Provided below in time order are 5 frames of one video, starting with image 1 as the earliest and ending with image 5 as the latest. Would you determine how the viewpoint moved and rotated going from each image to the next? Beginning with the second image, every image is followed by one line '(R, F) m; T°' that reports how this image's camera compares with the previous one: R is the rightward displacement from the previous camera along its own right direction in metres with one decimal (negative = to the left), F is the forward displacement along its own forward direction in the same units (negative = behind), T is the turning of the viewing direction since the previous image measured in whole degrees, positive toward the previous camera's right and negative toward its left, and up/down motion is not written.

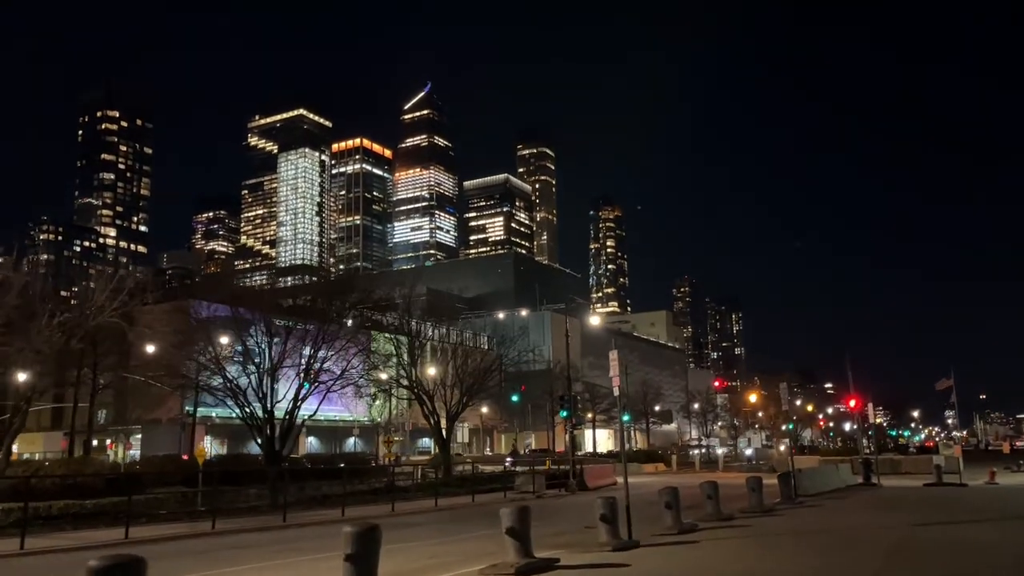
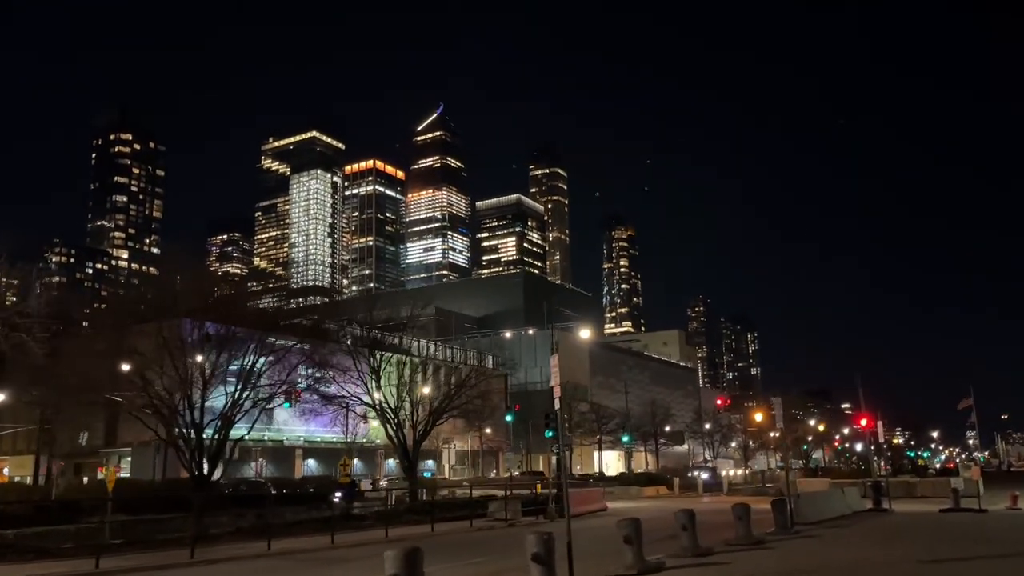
(+0.9, +1.5) m; -1°
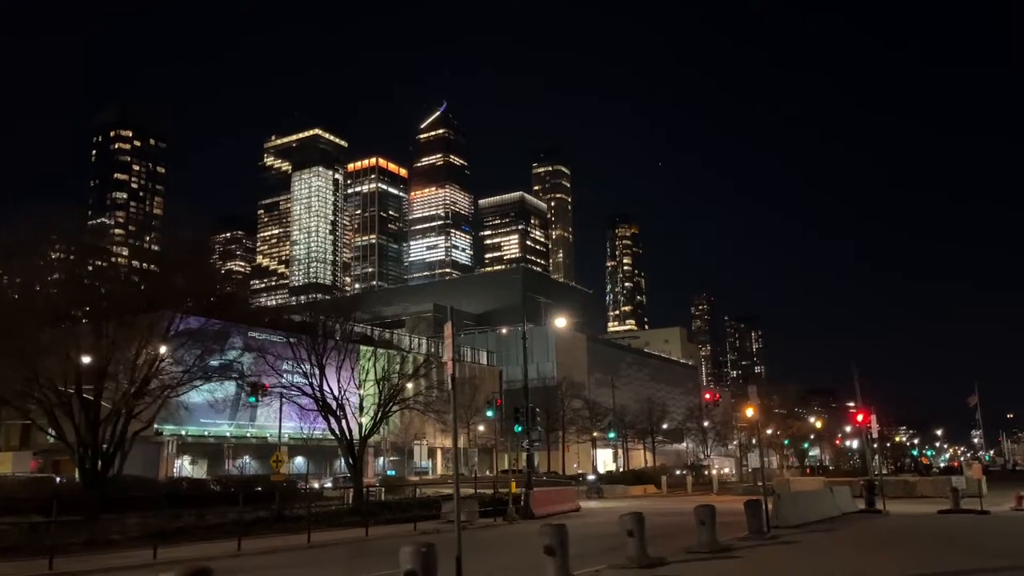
(+0.9, +1.5) m; 0°
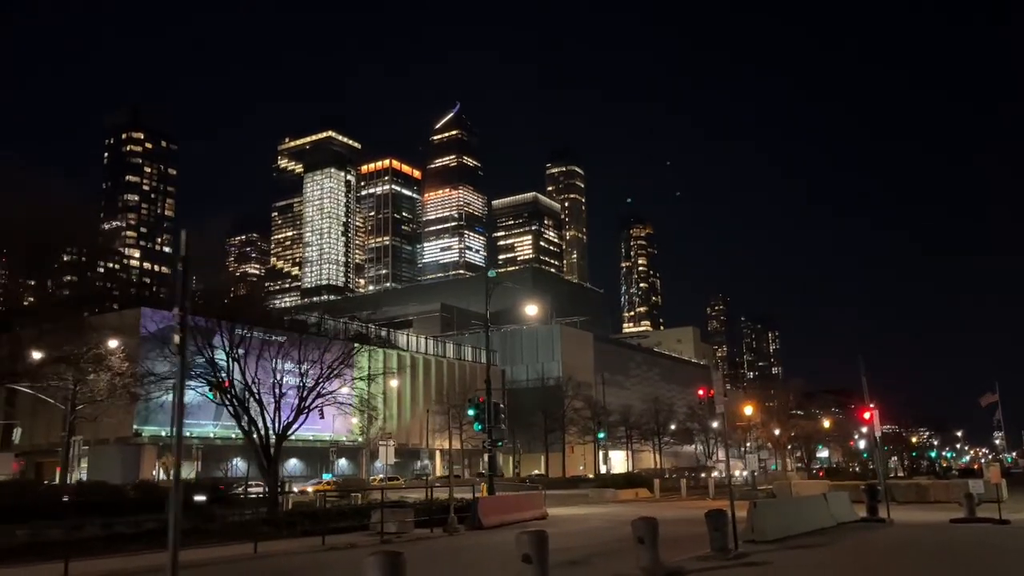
(+1.3, +2.2) m; -1°
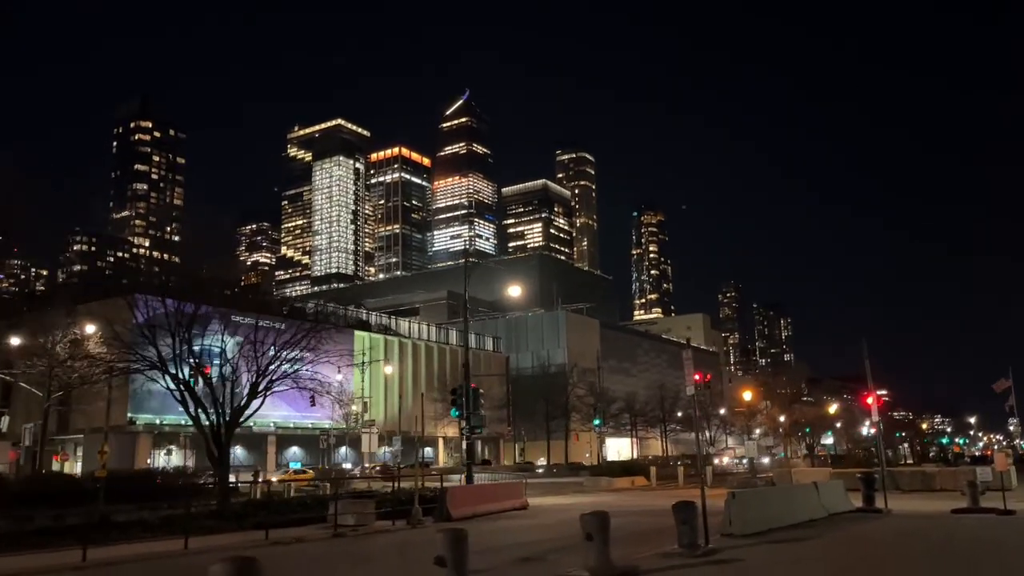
(+0.7, +0.9) m; -1°
